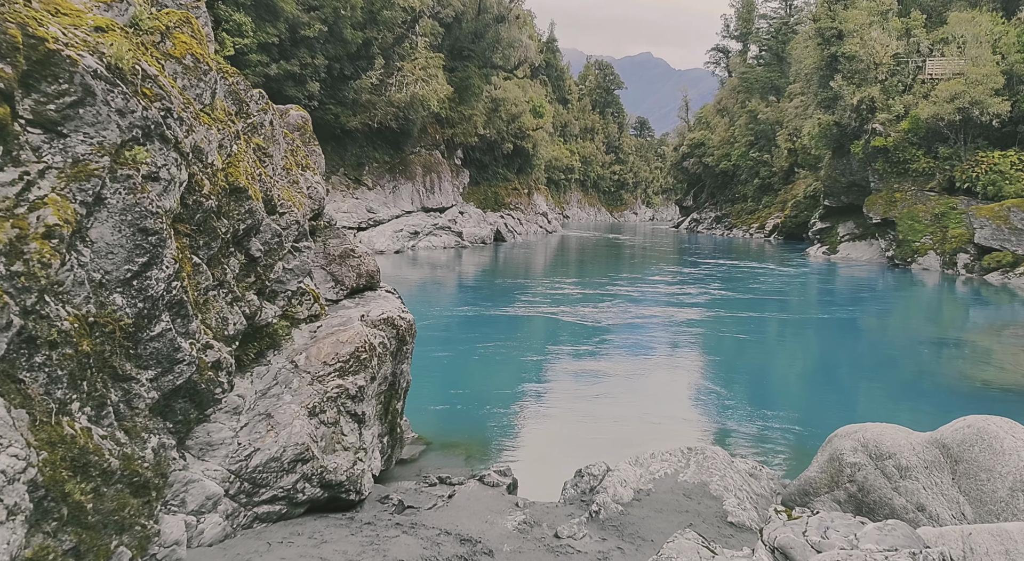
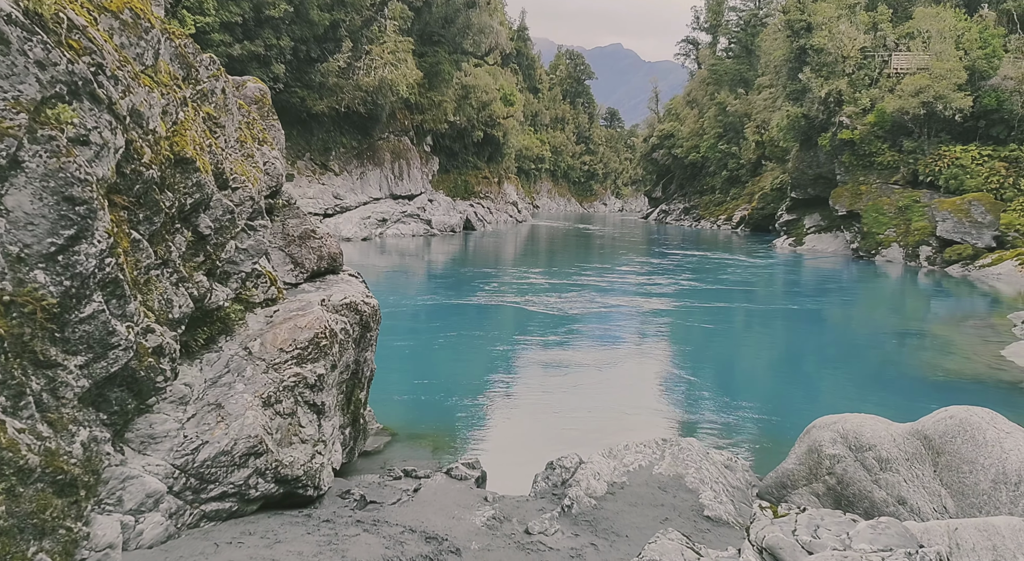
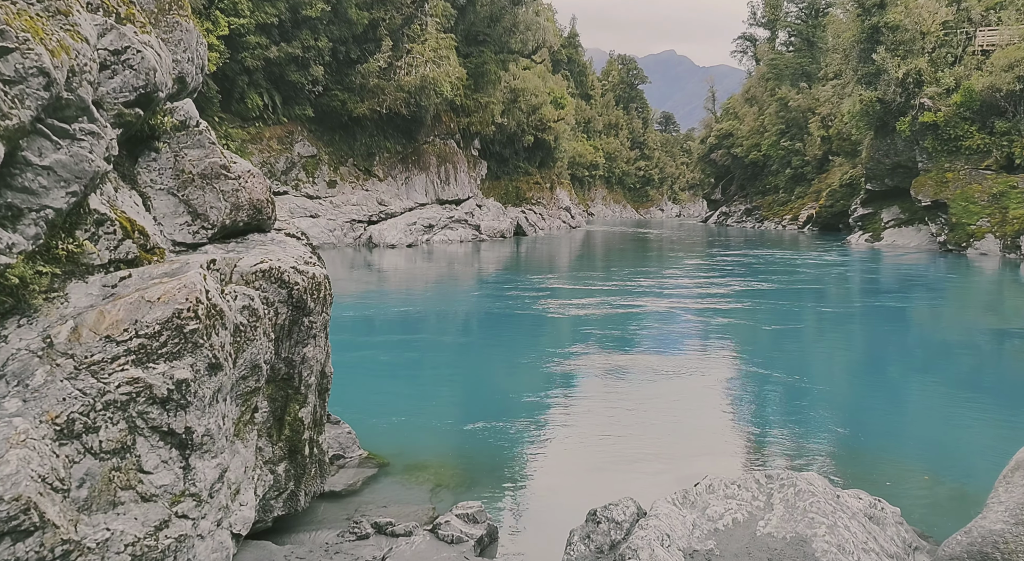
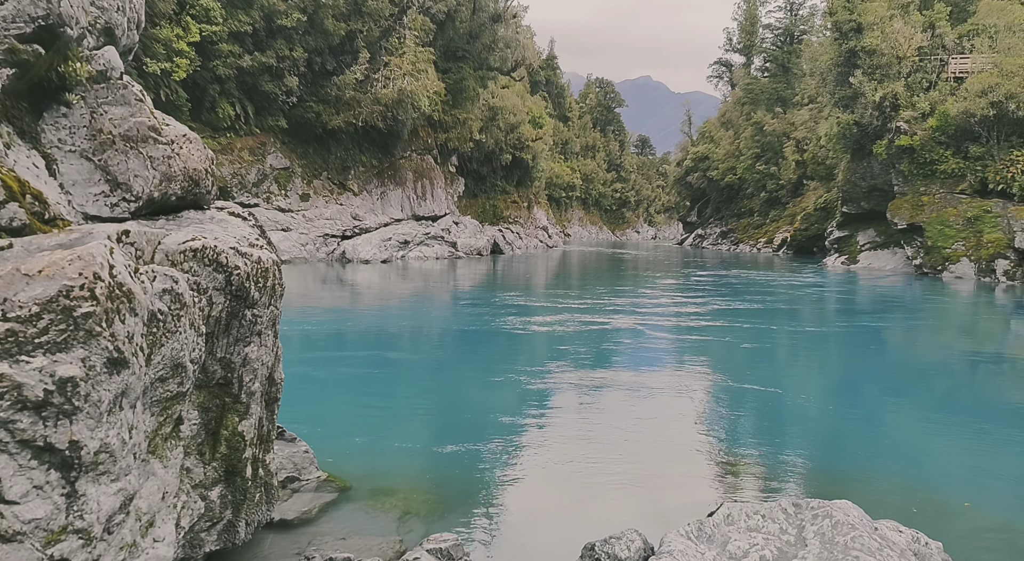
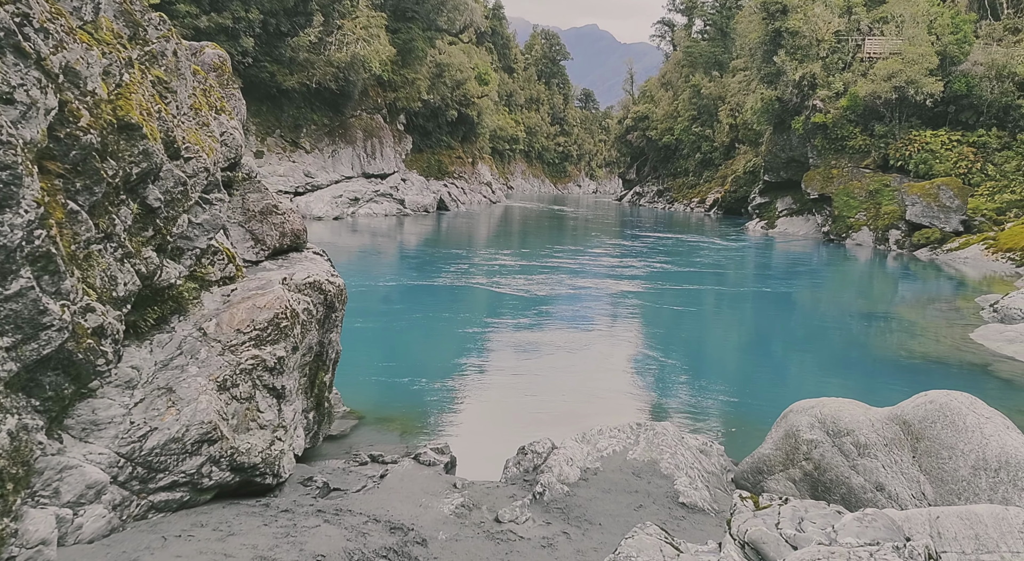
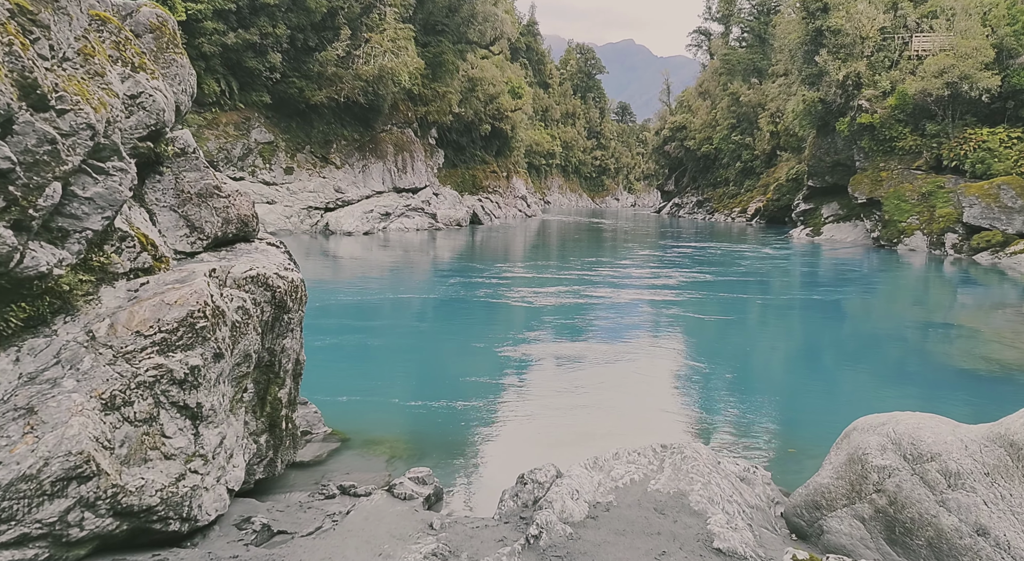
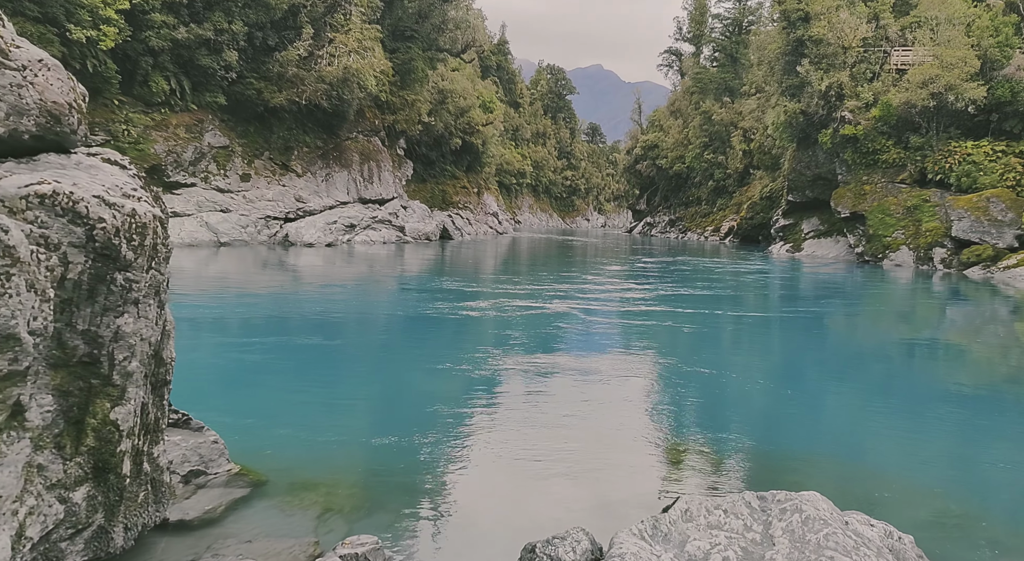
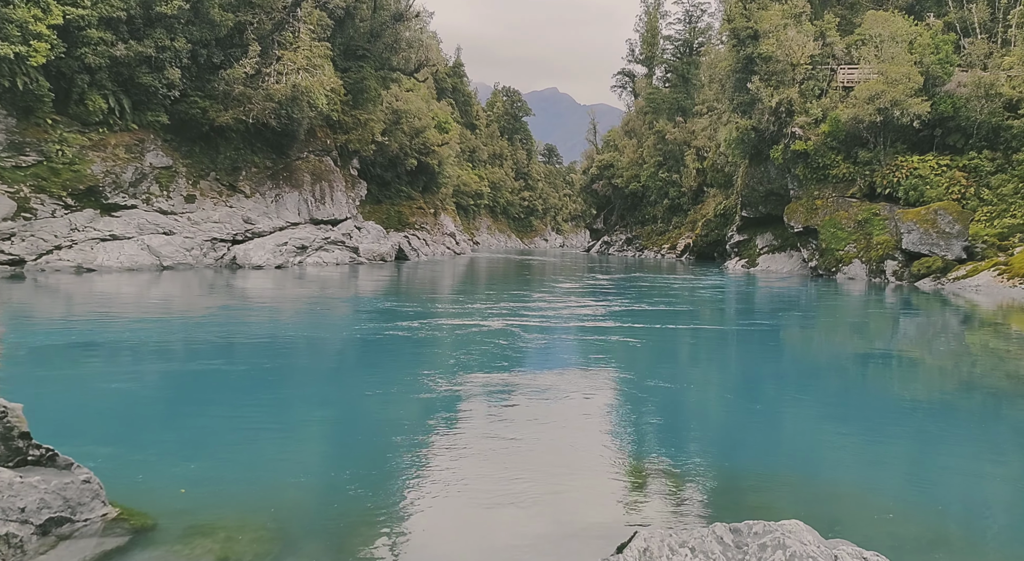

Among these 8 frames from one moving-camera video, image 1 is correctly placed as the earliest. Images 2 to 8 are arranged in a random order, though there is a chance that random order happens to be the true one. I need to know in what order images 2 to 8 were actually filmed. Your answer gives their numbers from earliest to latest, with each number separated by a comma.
2, 5, 6, 3, 4, 7, 8
